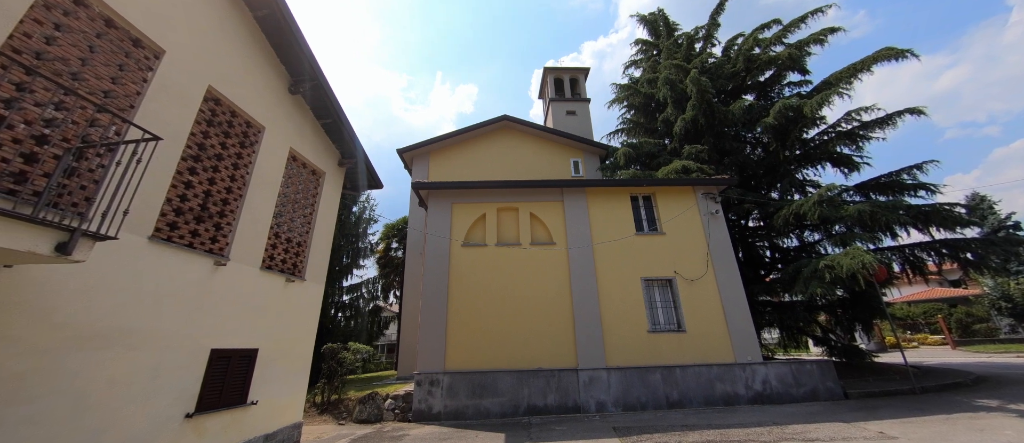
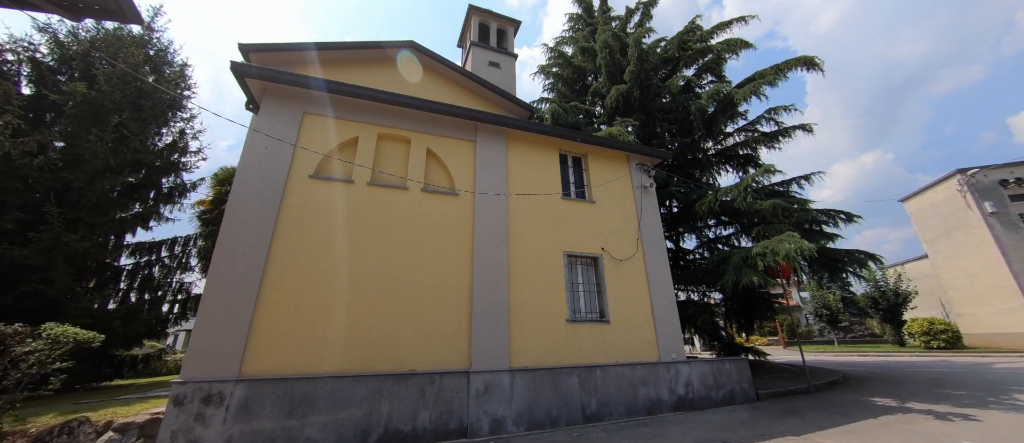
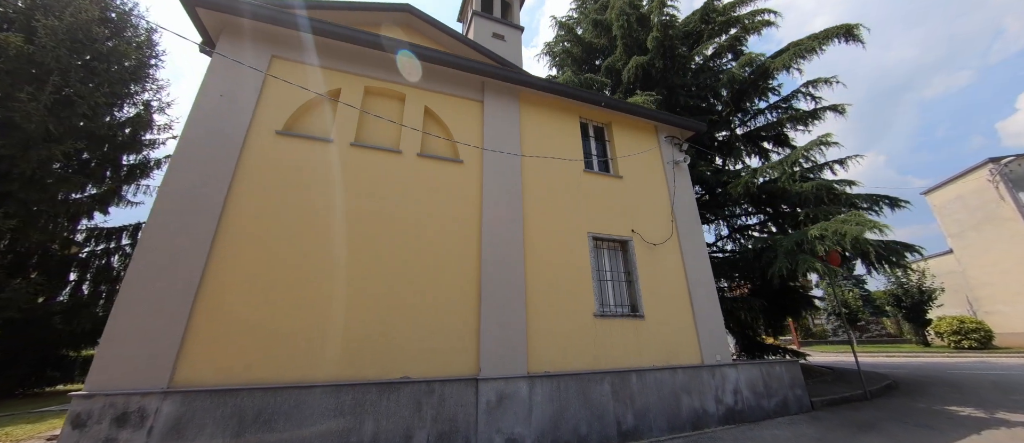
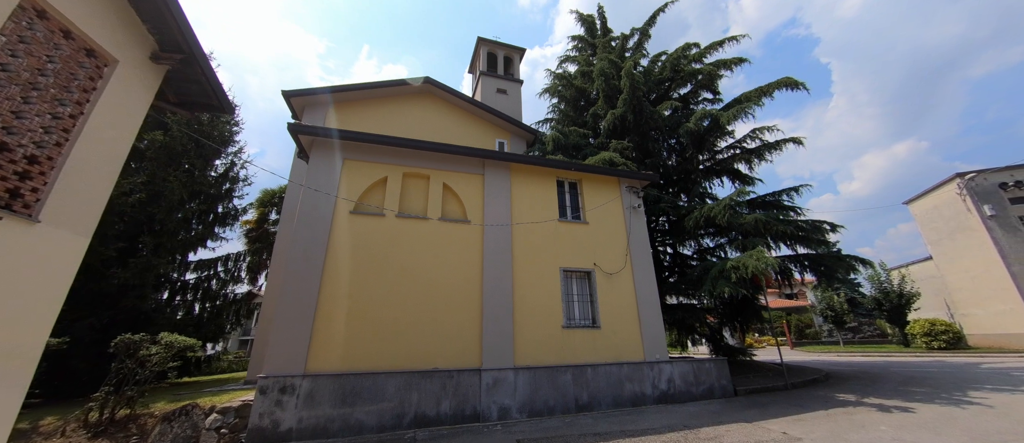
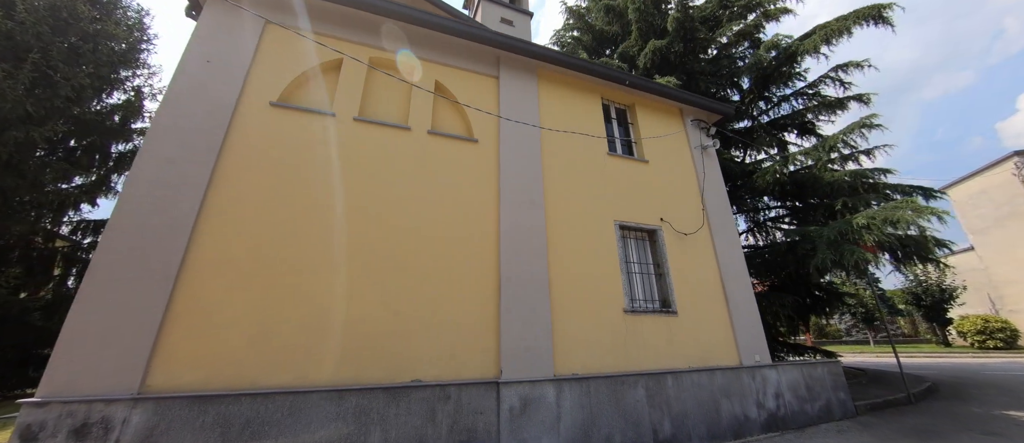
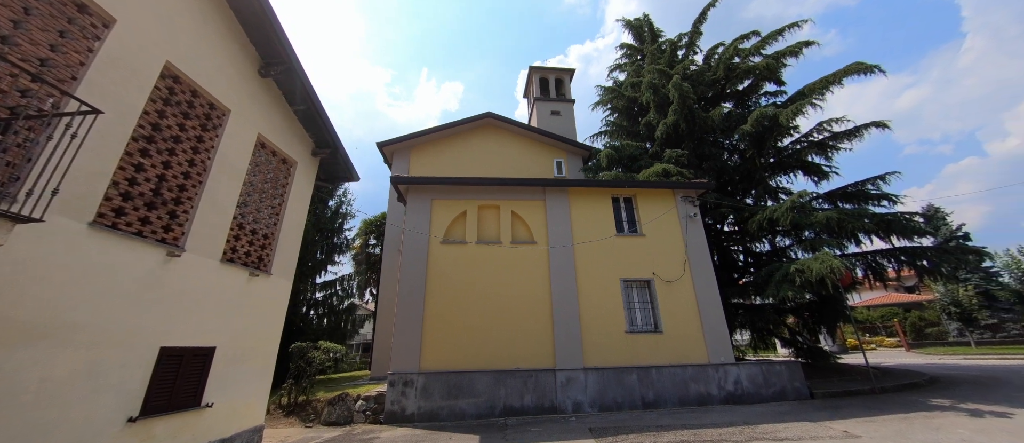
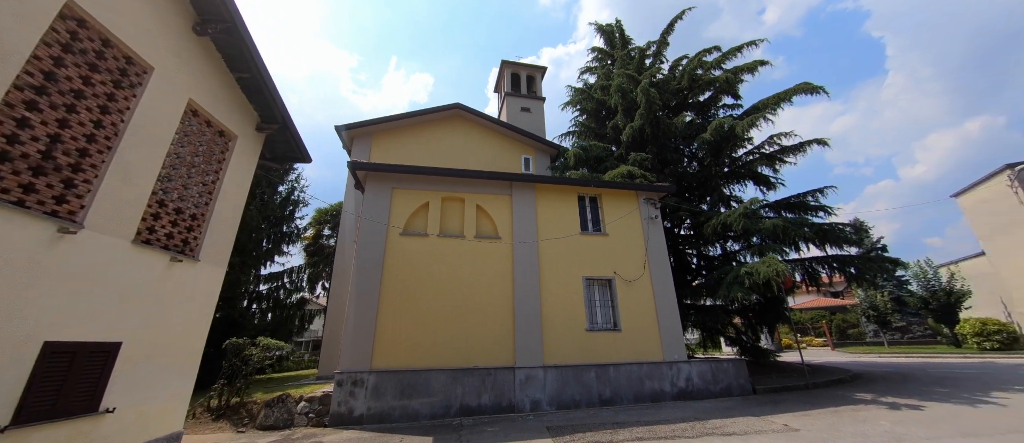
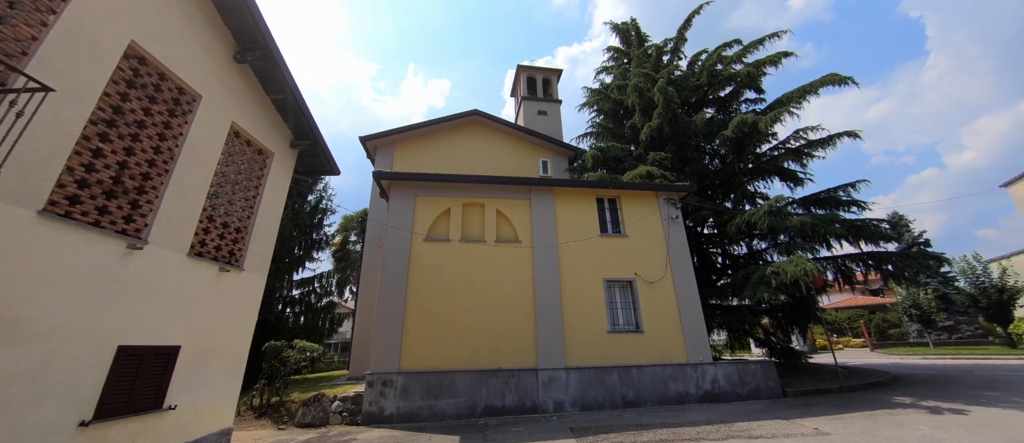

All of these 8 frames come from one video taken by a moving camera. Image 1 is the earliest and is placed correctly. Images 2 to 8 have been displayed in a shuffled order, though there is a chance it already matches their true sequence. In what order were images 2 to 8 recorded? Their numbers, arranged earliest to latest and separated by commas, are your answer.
6, 8, 7, 4, 2, 3, 5
